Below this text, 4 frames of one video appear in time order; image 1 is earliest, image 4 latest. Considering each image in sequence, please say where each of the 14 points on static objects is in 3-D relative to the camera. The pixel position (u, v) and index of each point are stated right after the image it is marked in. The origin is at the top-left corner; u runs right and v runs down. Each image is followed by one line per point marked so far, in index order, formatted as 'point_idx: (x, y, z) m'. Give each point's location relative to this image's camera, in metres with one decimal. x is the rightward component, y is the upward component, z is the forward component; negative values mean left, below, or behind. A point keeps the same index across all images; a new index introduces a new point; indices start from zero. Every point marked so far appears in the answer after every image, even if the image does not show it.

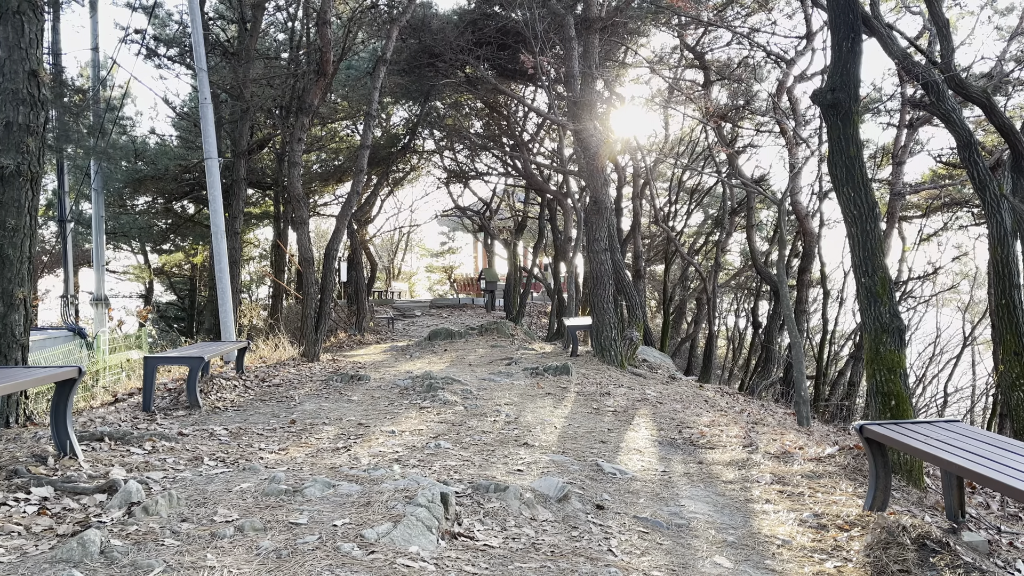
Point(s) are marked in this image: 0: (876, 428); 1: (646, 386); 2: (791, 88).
0: (+1.5, -0.6, +3.3) m
1: (+1.3, -0.9, +7.7) m
2: (+4.8, +3.4, +13.7) m
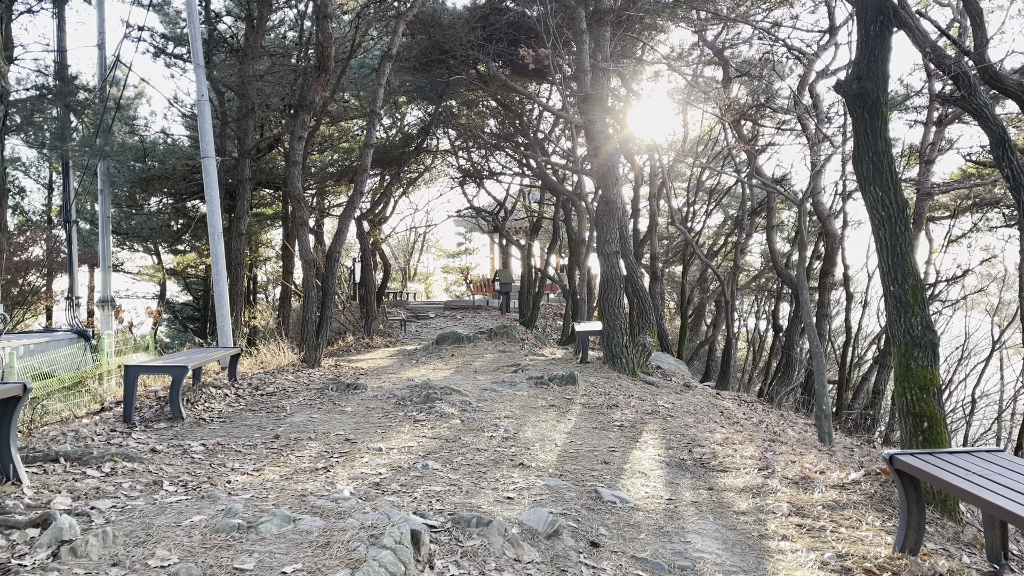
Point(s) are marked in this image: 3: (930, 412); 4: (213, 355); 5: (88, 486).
0: (+1.4, -0.6, +2.9) m
1: (+1.3, -1.0, +7.3) m
2: (+5.0, +3.4, +13.2) m
3: (+2.0, -0.6, +3.9) m
4: (-2.5, -0.6, +6.7) m
5: (-1.7, -0.8, +3.3) m
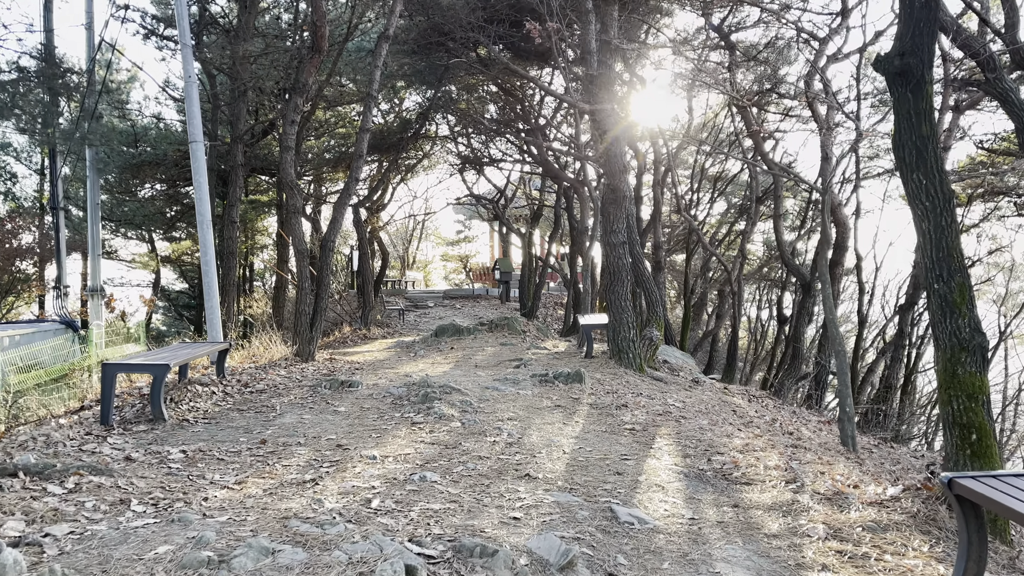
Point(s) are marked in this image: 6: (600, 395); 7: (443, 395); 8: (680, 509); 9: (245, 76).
0: (+1.5, -0.6, +2.6) m
1: (+1.4, -0.9, +6.9) m
2: (+5.0, +3.5, +12.8) m
3: (+2.1, -0.6, +3.6) m
4: (-2.5, -0.5, +6.3) m
5: (-1.7, -0.8, +2.9) m
6: (+0.7, -0.8, +6.1) m
7: (-0.5, -0.8, +5.7) m
8: (+0.7, -0.9, +3.4) m
9: (-3.6, +2.9, +10.9) m
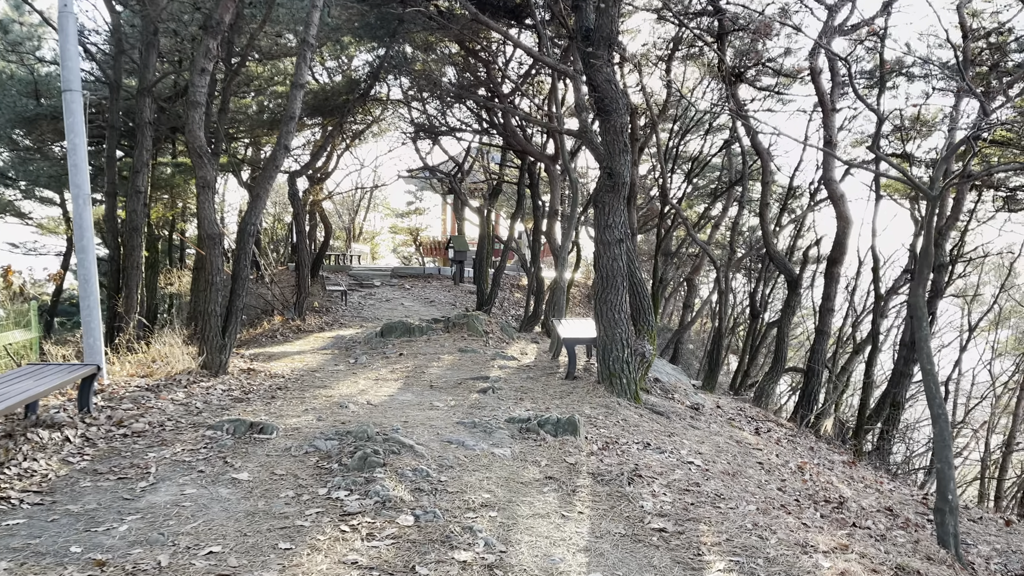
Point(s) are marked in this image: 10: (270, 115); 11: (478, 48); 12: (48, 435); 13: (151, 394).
0: (+1.5, -0.9, +1.1) m
1: (+1.1, -1.0, +5.4) m
2: (+4.5, +3.5, +11.4) m
3: (+2.1, -0.8, +2.1) m
4: (-2.6, -0.5, +4.6) m
5: (-1.7, -1.0, +1.2) m
6: (+0.5, -0.9, +4.5) m
7: (-0.6, -0.9, +4.1) m
8: (+0.7, -1.2, +1.8) m
9: (-4.0, +3.1, +9.0) m
10: (-3.8, +2.7, +12.6) m
11: (-0.5, +3.8, +12.5) m
12: (-2.6, -0.8, +4.4) m
13: (-2.6, -0.8, +5.9) m
